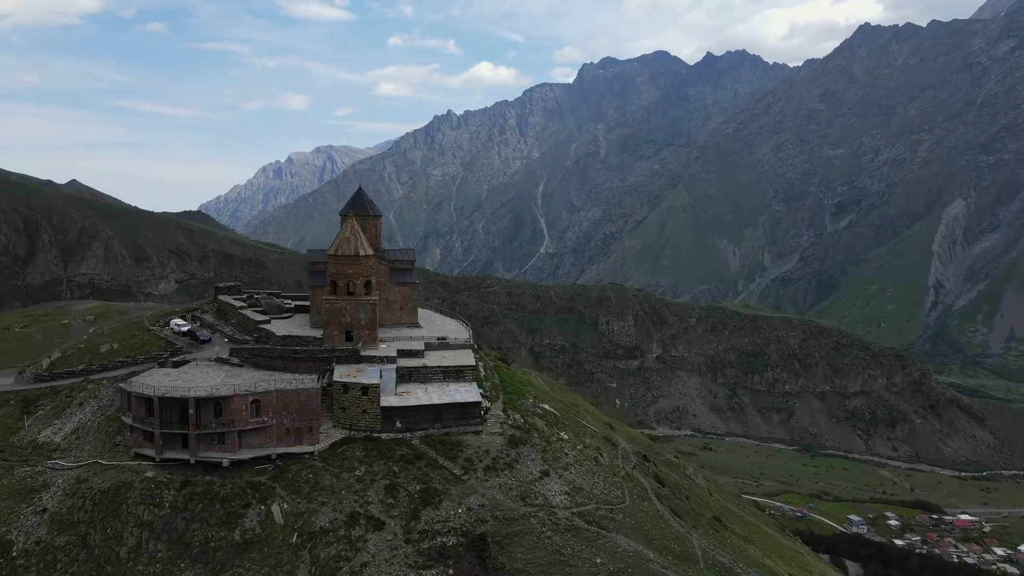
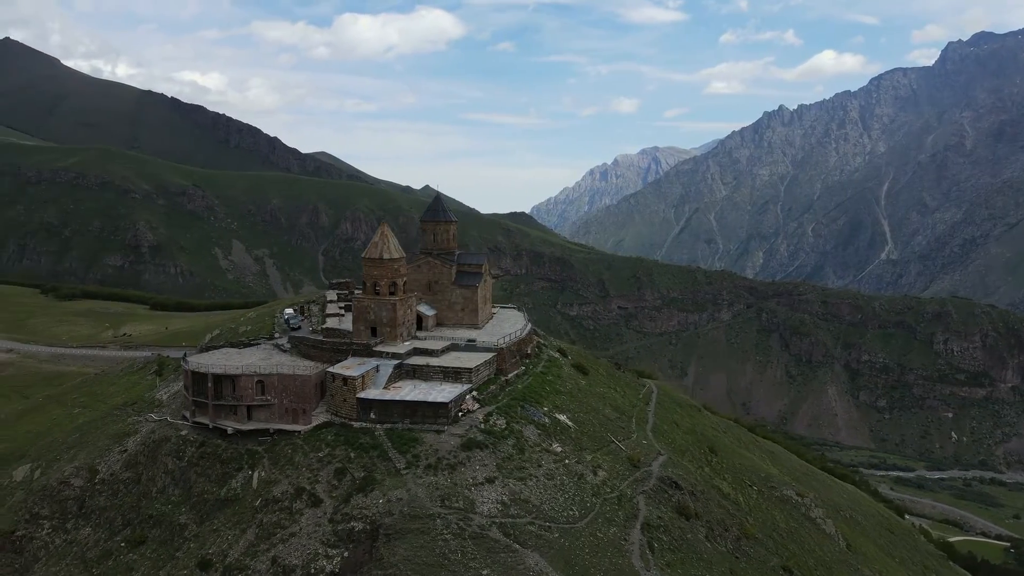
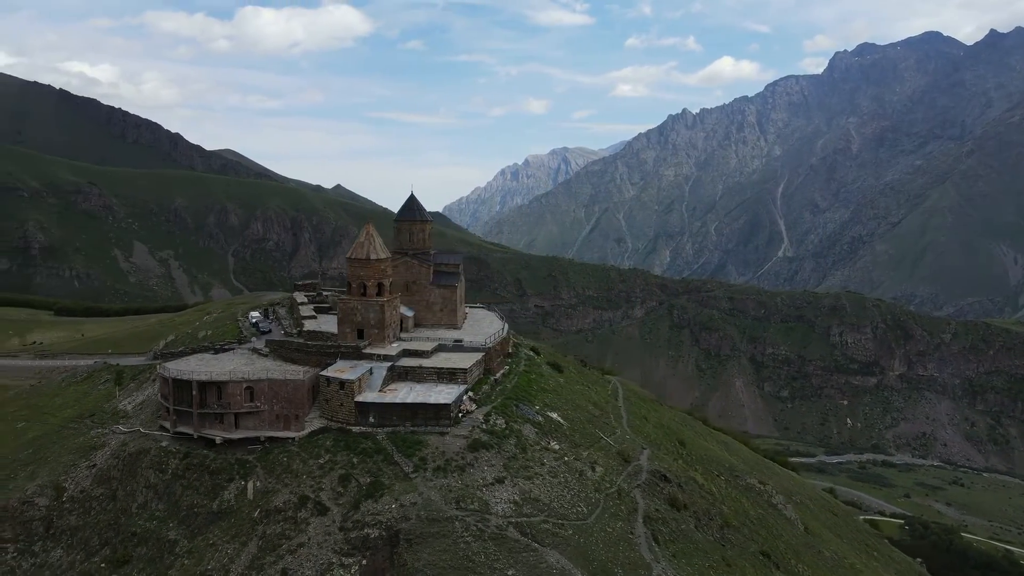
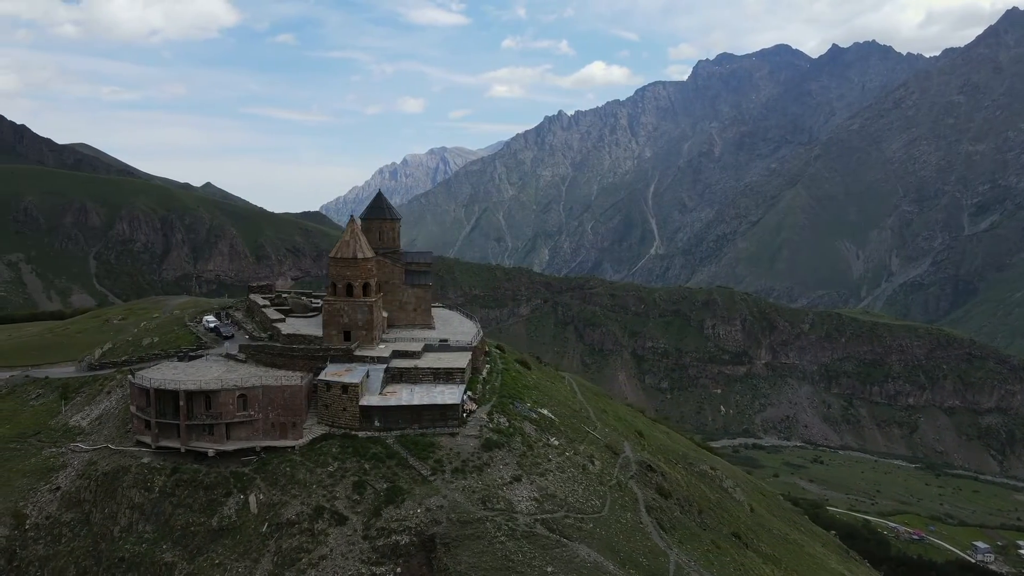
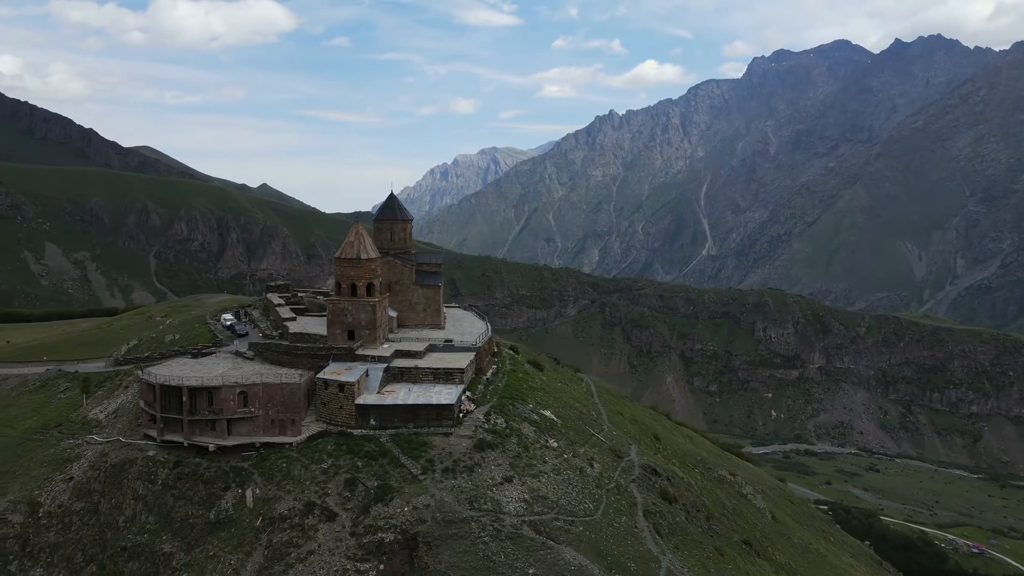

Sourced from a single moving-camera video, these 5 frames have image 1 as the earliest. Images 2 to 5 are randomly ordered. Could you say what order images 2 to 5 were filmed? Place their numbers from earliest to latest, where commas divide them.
4, 5, 3, 2
